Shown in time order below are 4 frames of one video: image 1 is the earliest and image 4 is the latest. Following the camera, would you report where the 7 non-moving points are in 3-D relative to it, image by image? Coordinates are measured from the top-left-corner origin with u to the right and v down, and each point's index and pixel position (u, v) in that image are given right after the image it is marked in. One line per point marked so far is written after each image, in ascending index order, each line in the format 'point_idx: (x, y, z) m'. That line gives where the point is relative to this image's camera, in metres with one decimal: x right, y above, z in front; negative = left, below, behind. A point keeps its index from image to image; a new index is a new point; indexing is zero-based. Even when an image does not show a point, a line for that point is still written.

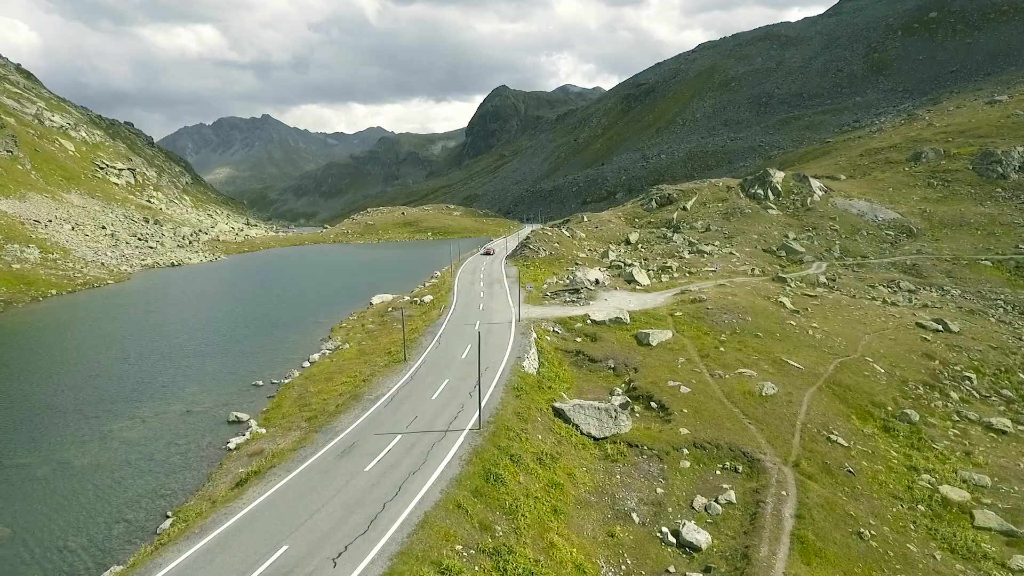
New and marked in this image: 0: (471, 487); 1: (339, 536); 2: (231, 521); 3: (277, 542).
0: (-1.3, -6.3, +19.6) m
1: (-4.5, -6.6, +16.5) m
2: (-7.8, -6.6, +17.5) m
3: (-6.1, -6.6, +16.3) m
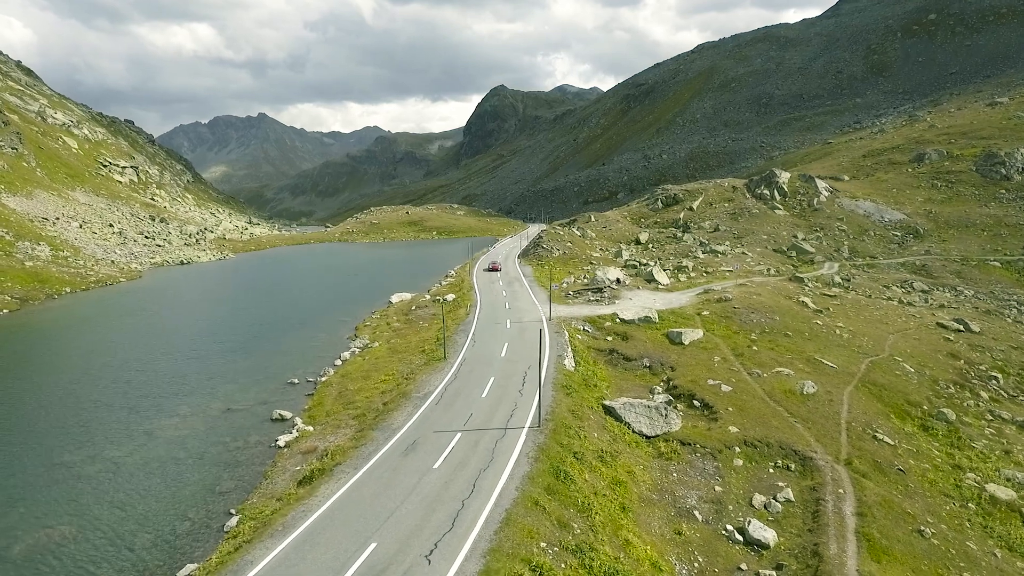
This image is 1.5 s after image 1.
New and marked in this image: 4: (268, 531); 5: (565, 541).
0: (+1.0, -6.2, +19.6) m
1: (-2.2, -6.5, +16.4) m
2: (-5.5, -6.4, +17.4) m
3: (-3.8, -6.5, +16.2) m
4: (-6.6, -6.7, +17.1) m
5: (+1.5, -7.0, +17.2) m
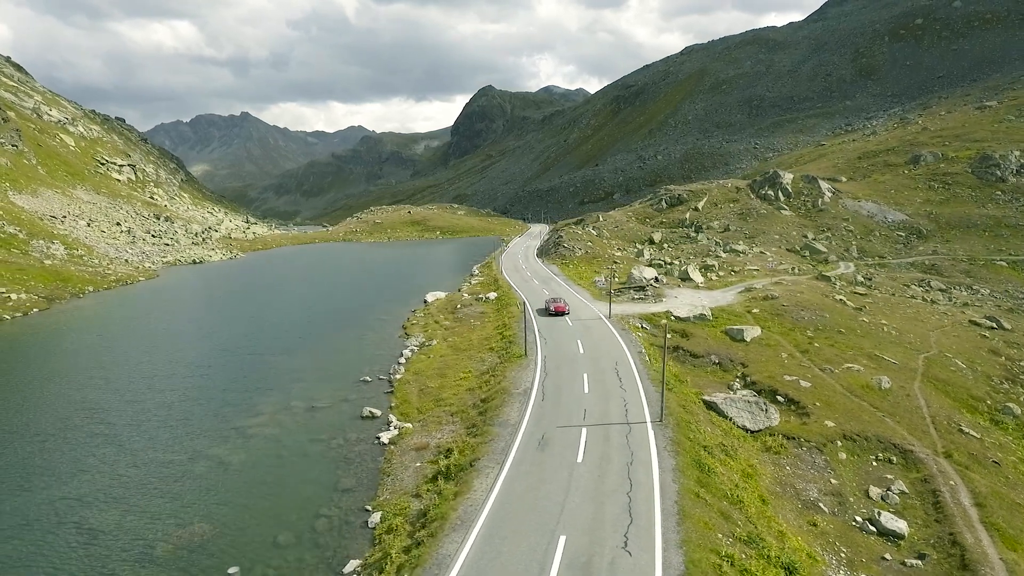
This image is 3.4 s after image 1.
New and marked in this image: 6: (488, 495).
0: (+5.7, -6.0, +19.7) m
1: (+2.6, -6.3, +16.4) m
2: (-0.7, -6.3, +17.3) m
3: (+1.0, -6.3, +16.2) m
4: (-1.9, -6.5, +17.1) m
5: (+6.3, -6.8, +17.3) m
6: (-0.7, -6.1, +18.5) m
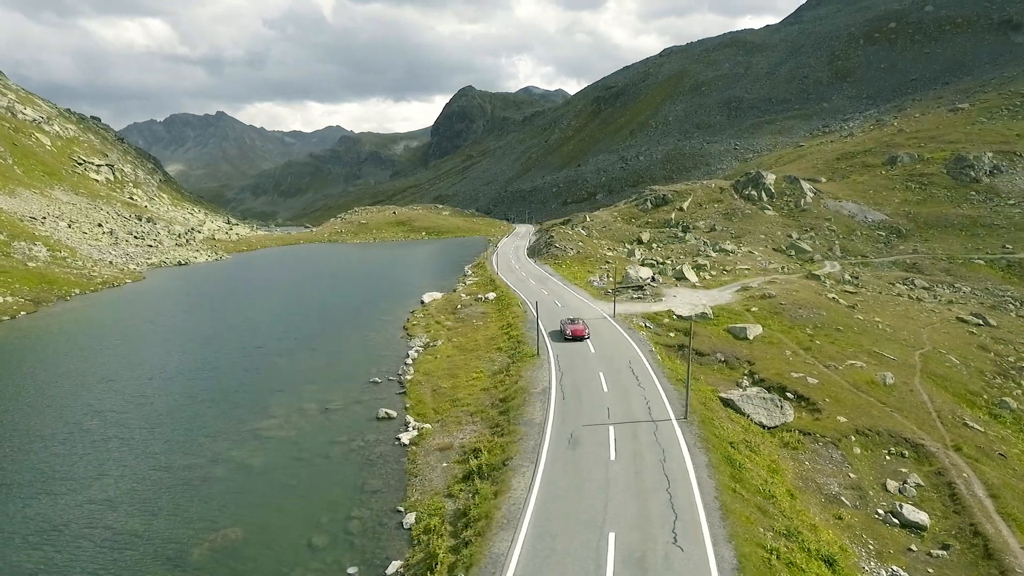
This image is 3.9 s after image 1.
0: (+6.8, -5.9, +20.0) m
1: (+3.8, -6.2, +16.6) m
2: (+0.5, -6.2, +17.4) m
3: (+2.3, -6.3, +16.3) m
4: (-0.6, -6.5, +17.1) m
5: (+7.5, -6.7, +17.6) m
6: (+0.4, -6.1, +18.5) m
